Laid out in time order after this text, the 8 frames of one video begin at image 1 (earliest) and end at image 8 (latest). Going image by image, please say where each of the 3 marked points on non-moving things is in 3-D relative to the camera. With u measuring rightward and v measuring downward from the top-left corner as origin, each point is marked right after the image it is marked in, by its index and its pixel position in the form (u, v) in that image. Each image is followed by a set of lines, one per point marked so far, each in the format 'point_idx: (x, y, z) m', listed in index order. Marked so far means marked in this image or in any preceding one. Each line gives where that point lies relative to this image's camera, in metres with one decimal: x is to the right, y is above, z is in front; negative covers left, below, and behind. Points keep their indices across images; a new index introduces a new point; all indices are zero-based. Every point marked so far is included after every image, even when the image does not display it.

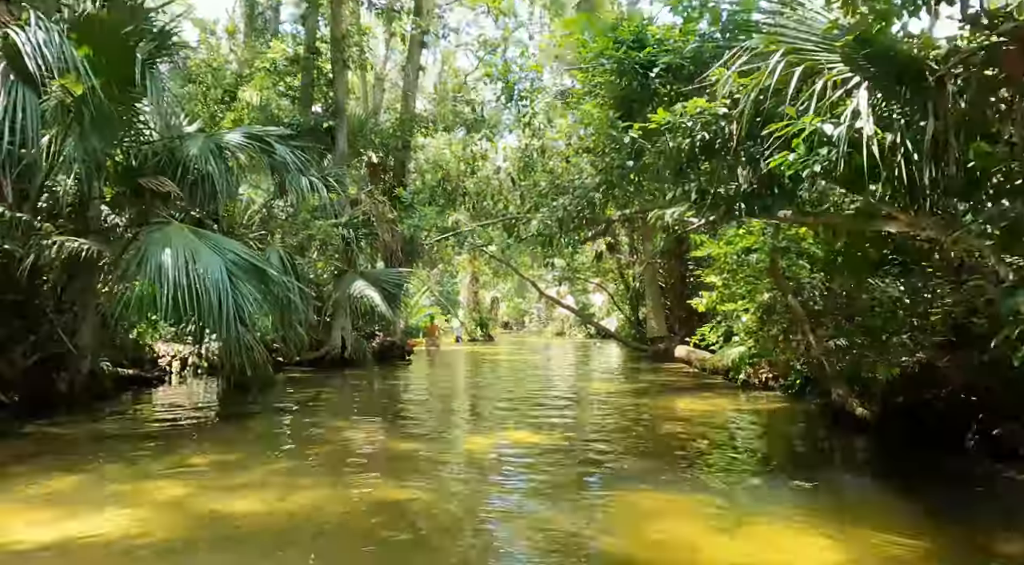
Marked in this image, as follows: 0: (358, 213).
0: (-2.8, +1.2, +12.0) m
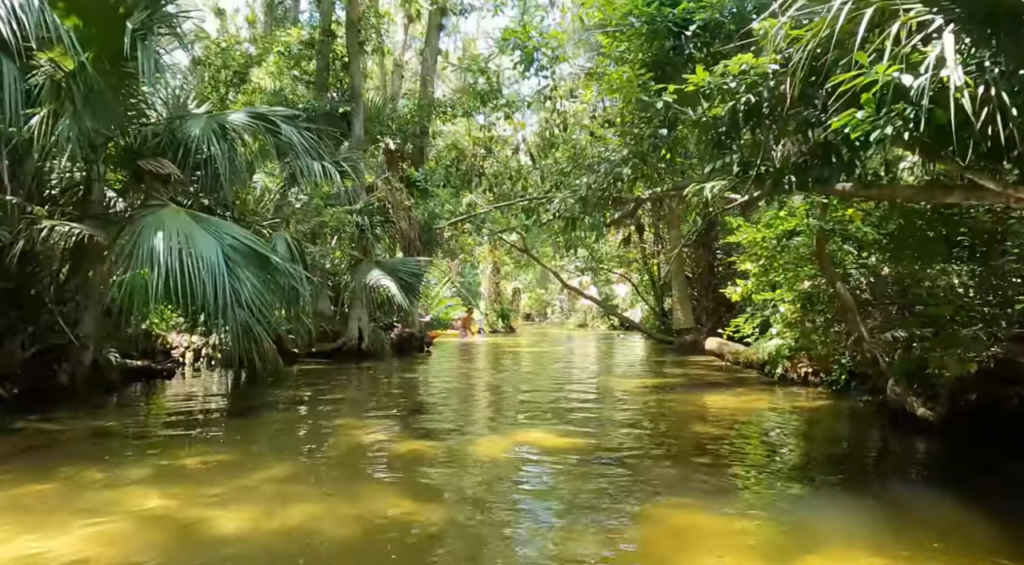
0: (-2.4, +1.4, +11.6) m
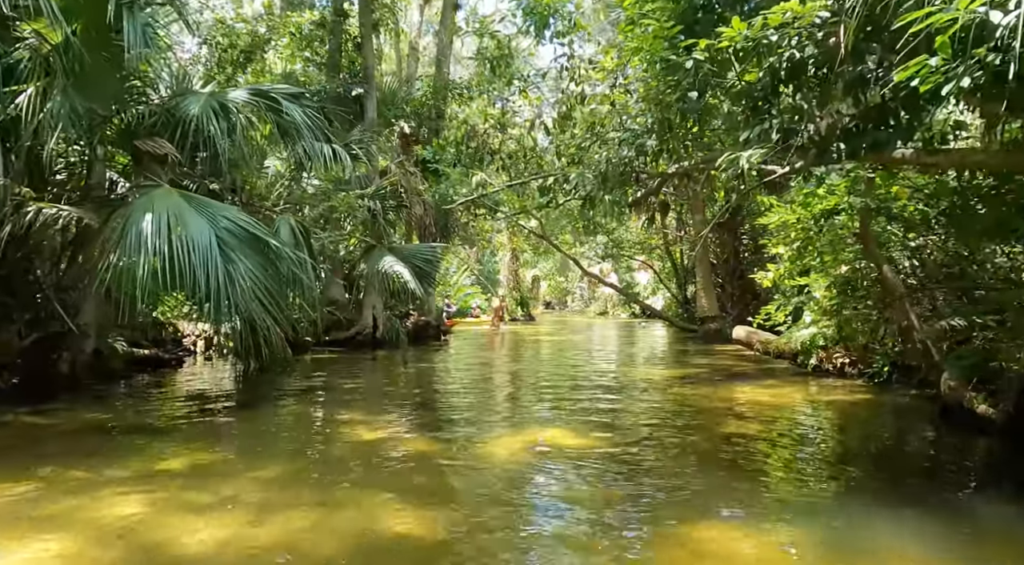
0: (-2.1, +1.6, +11.3) m
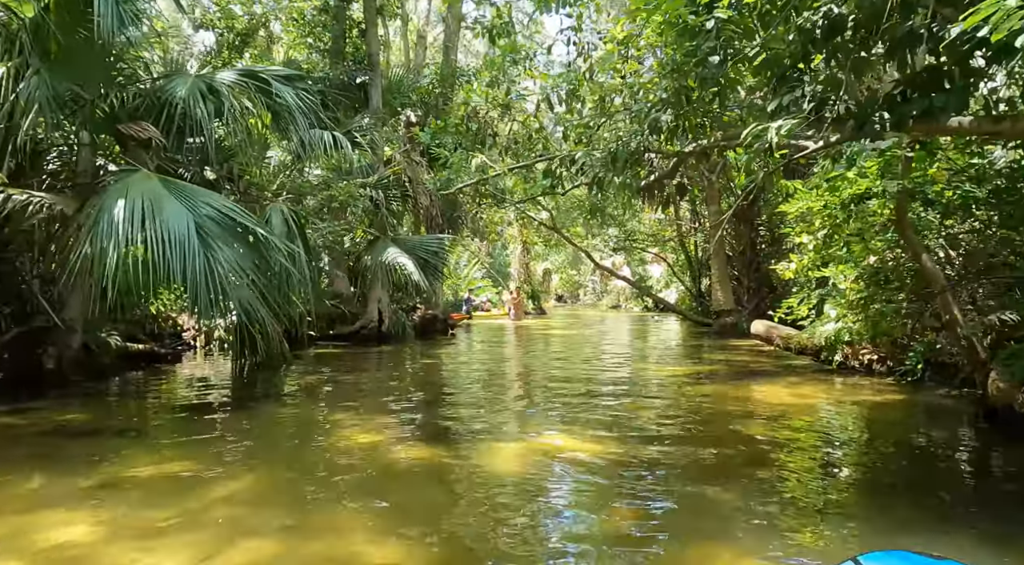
0: (-2.0, +1.8, +10.9) m
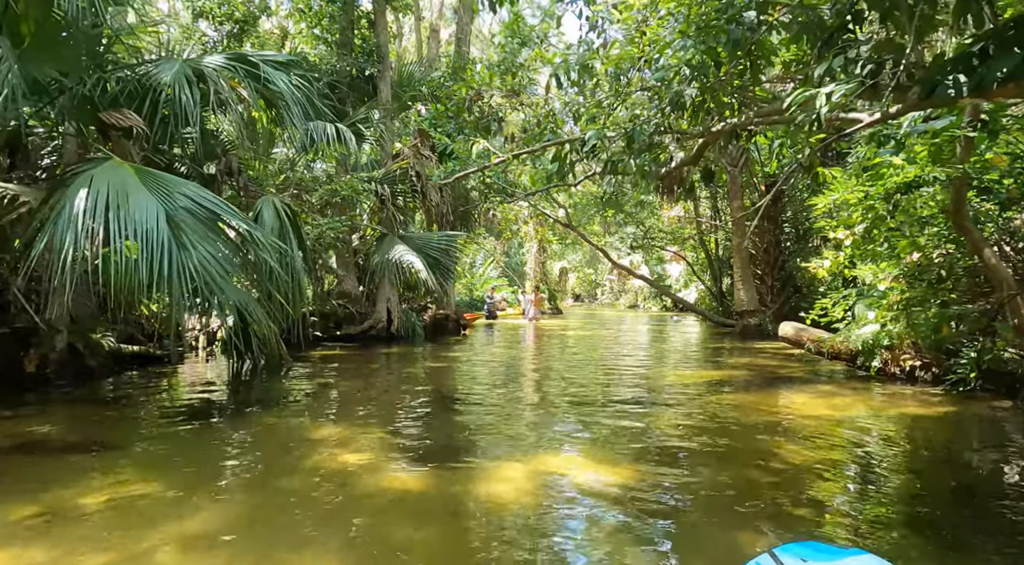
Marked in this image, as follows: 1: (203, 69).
0: (-1.8, +1.8, +10.5) m
1: (-2.6, +1.8, +5.6) m
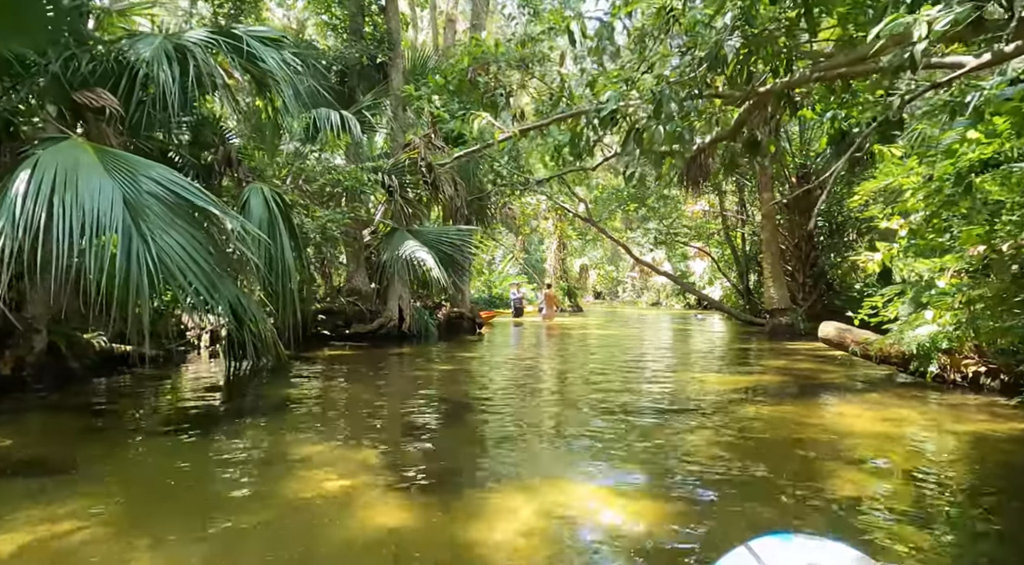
0: (-1.5, +1.8, +10.0) m
1: (-2.5, +1.8, +5.1) m
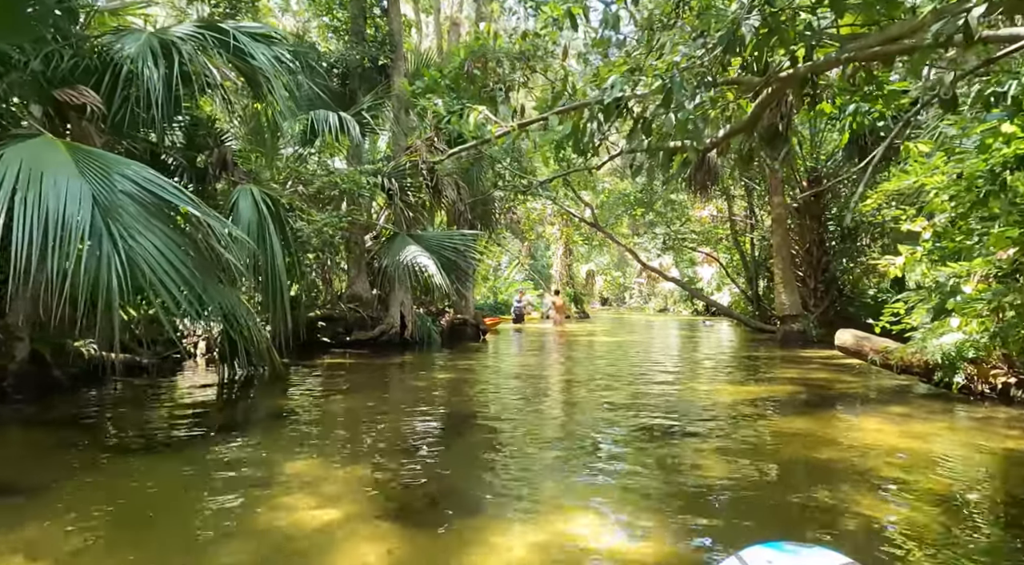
0: (-1.5, +1.7, +9.8) m
1: (-2.5, +1.8, +4.9) m
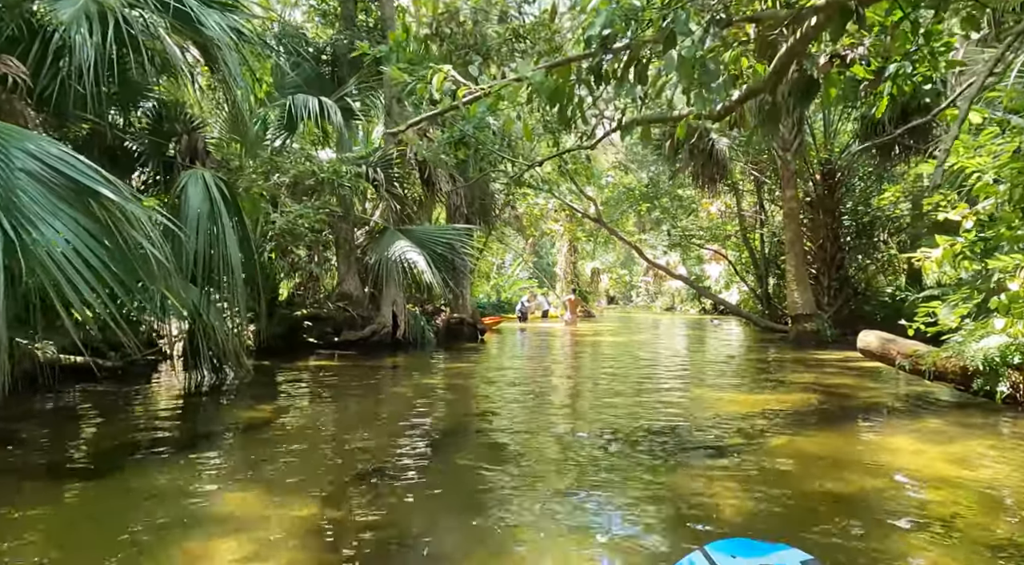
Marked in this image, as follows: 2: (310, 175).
0: (-1.5, +1.8, +9.2) m
1: (-2.6, +1.8, +4.4) m
2: (-2.3, +1.2, +8.0) m
